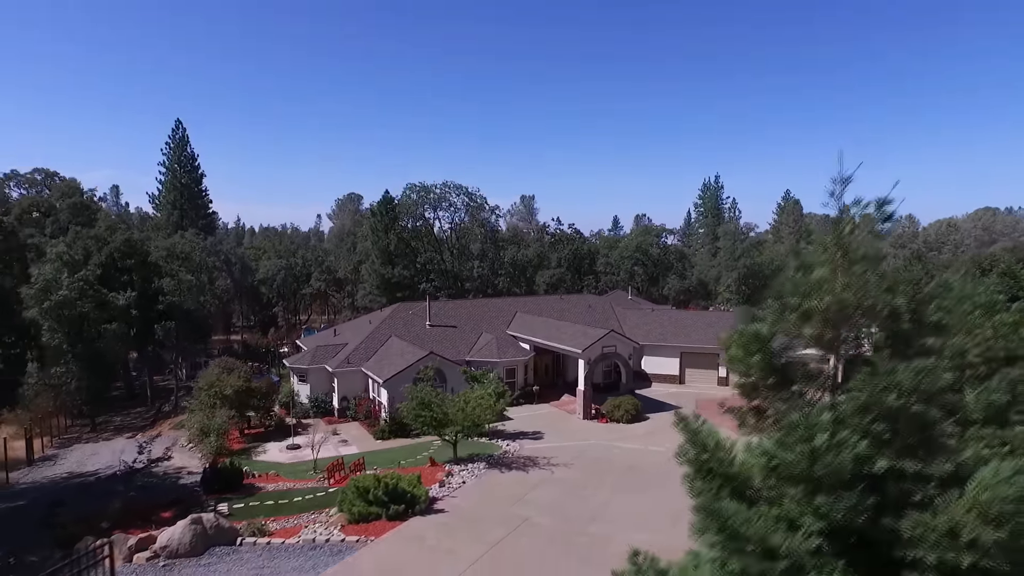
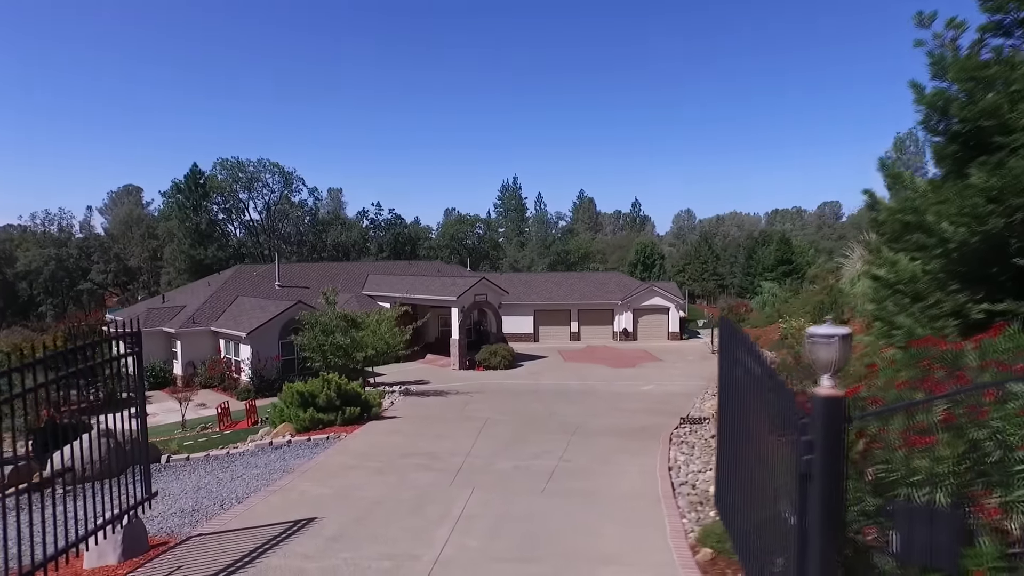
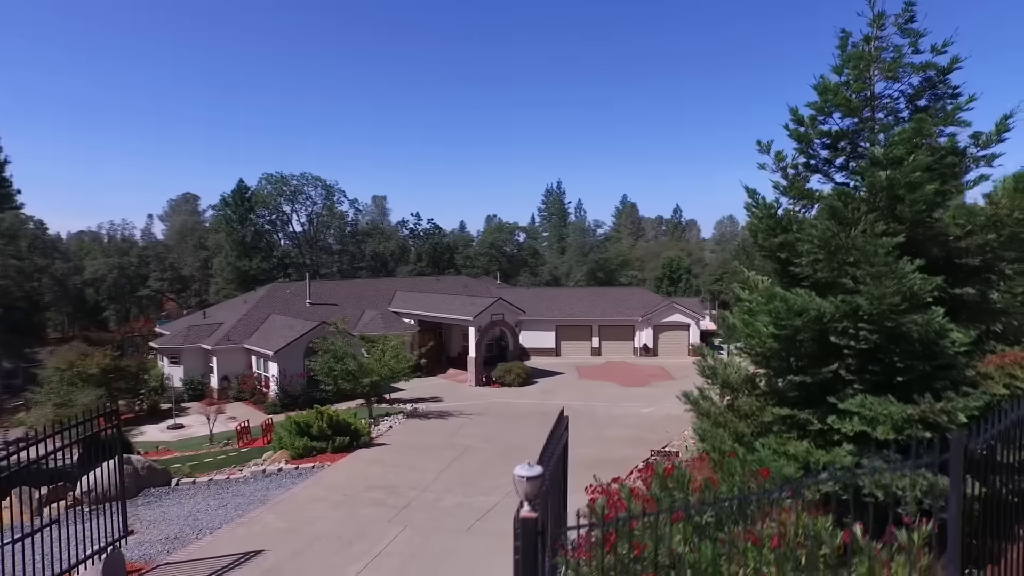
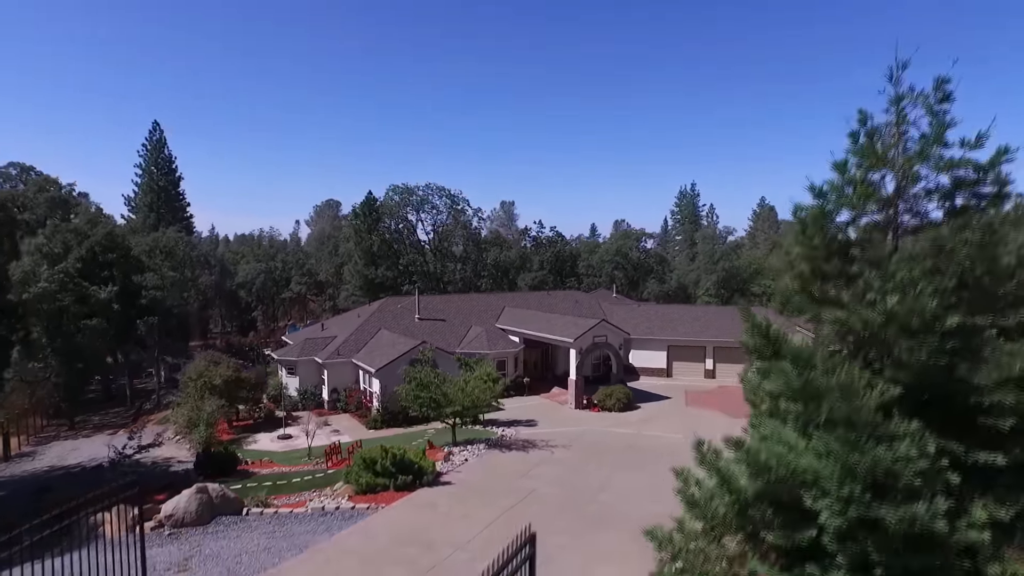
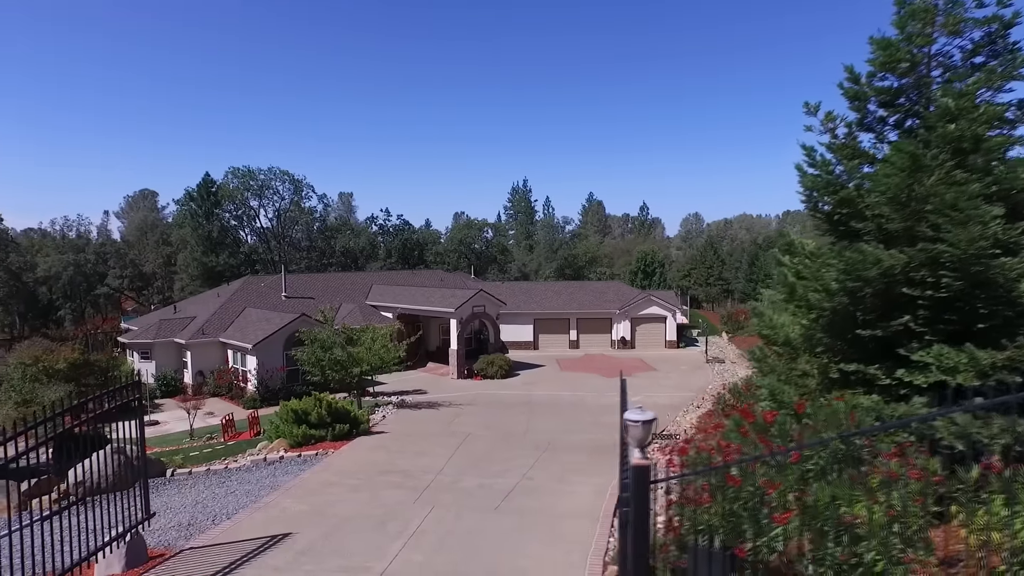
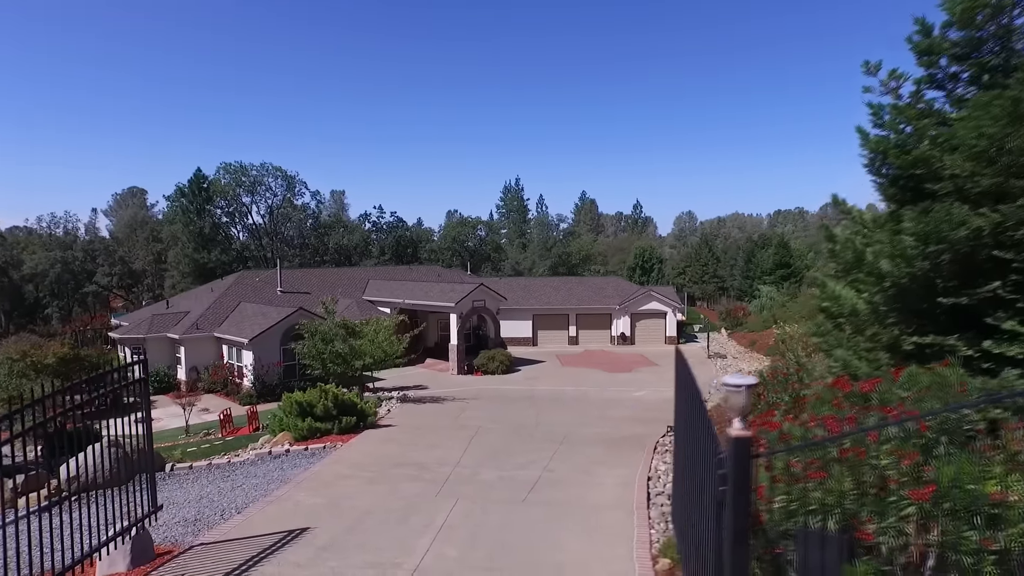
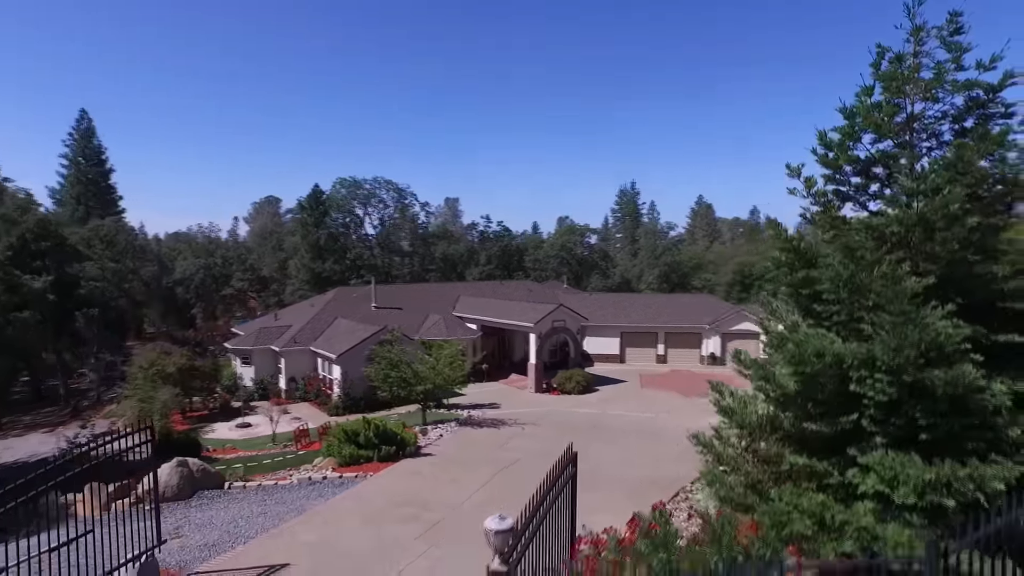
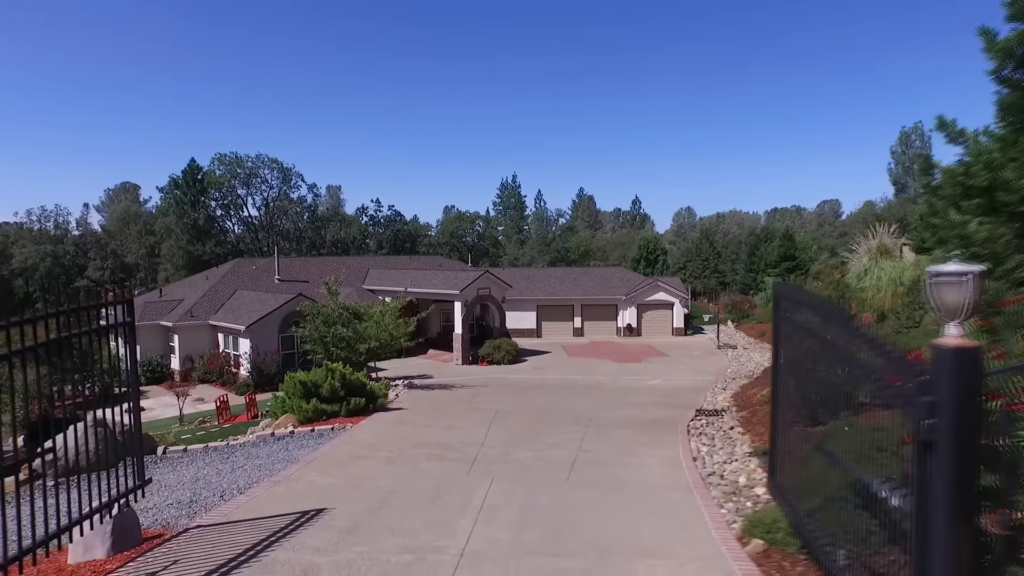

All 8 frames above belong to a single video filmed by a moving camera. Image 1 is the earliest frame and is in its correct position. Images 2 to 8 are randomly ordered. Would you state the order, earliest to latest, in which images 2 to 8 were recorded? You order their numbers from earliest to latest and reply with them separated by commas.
4, 7, 3, 5, 6, 2, 8
